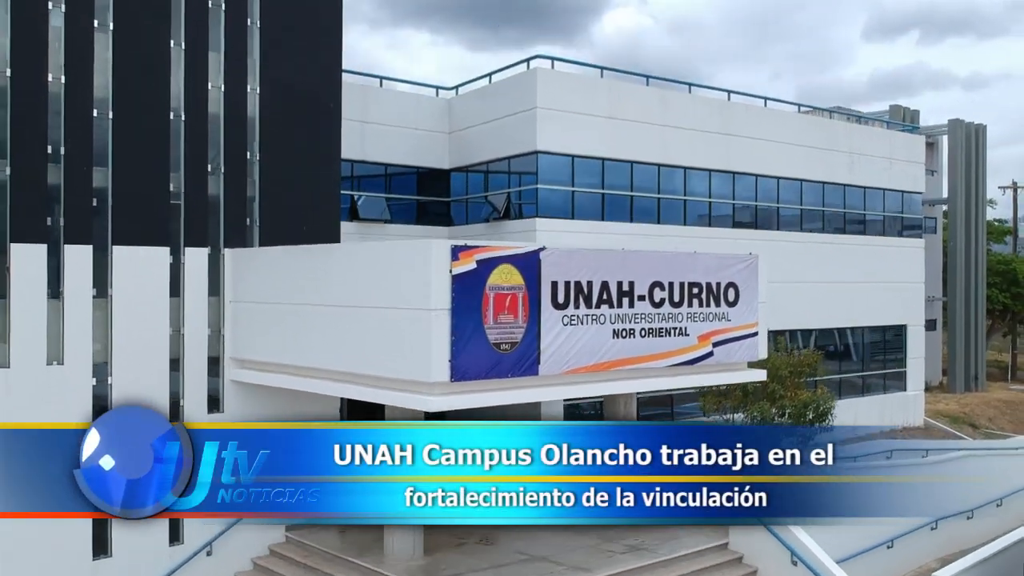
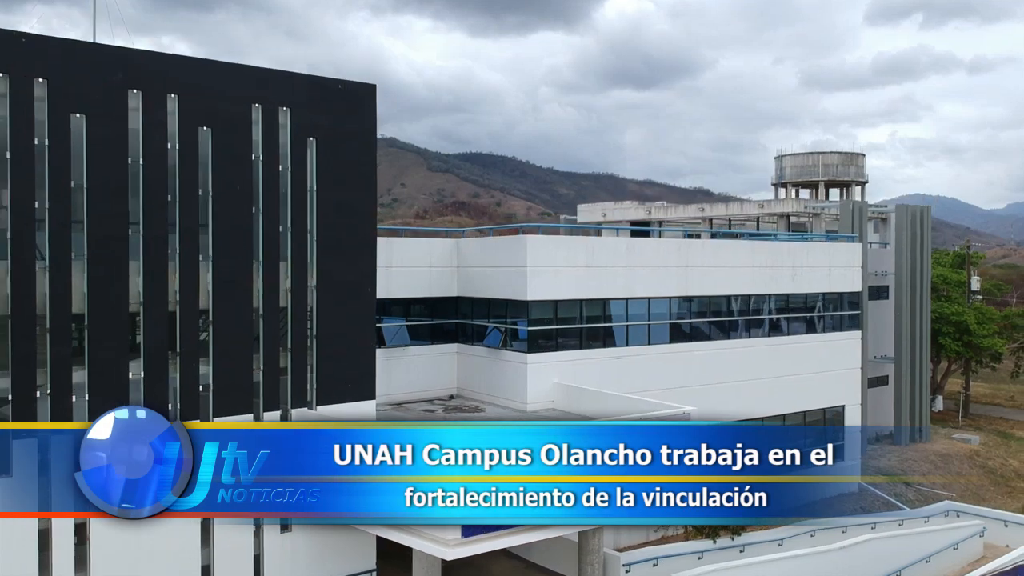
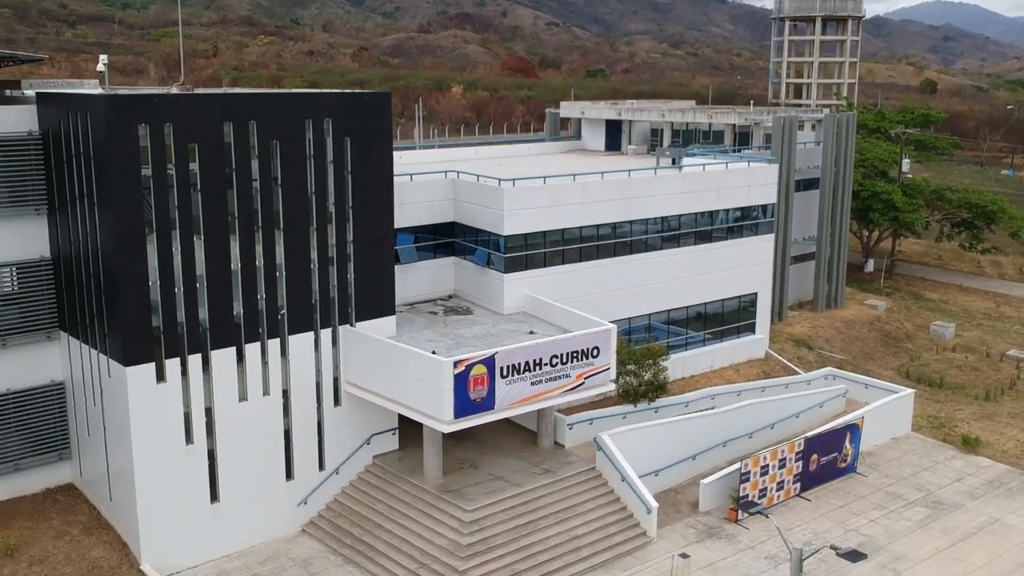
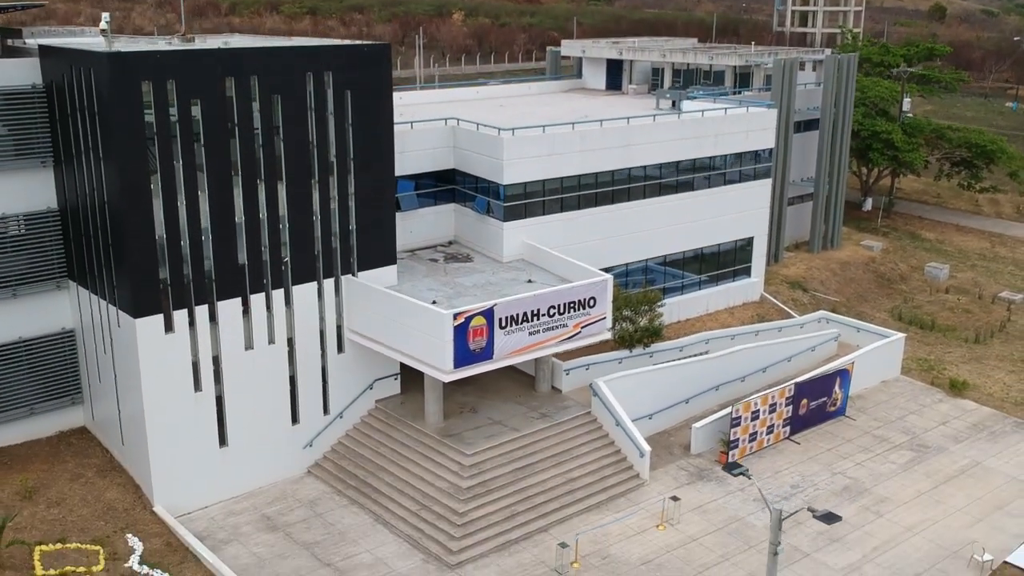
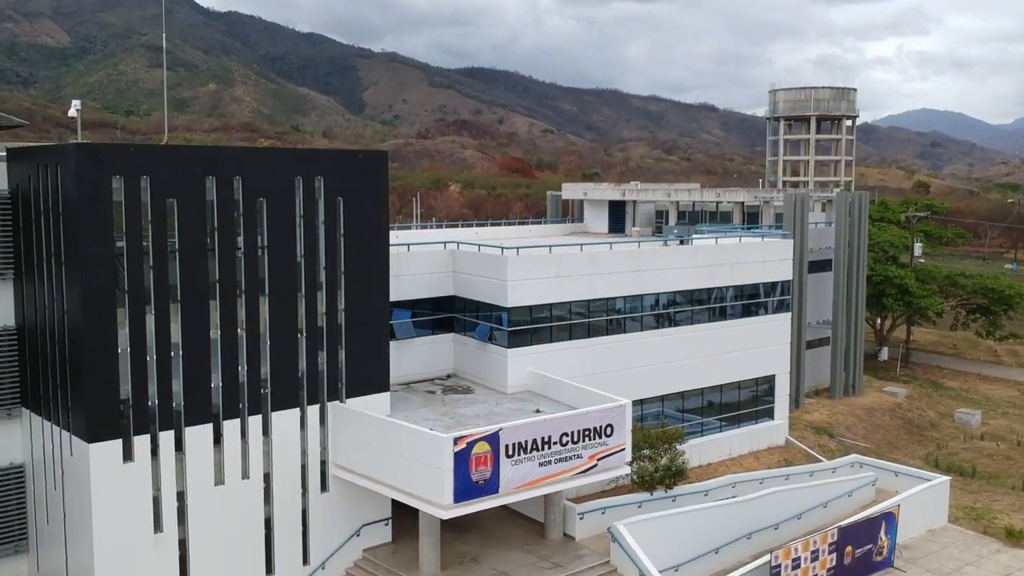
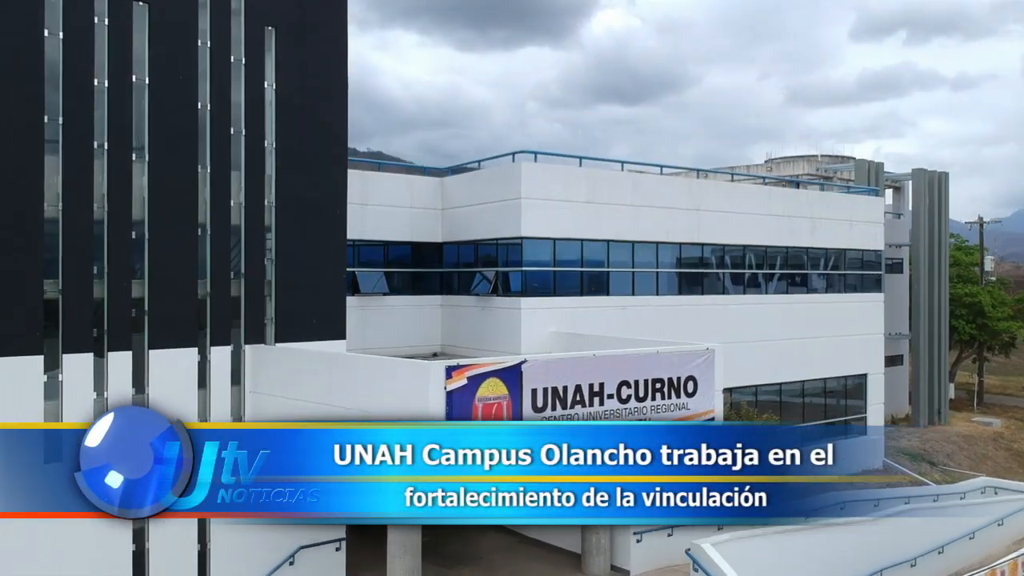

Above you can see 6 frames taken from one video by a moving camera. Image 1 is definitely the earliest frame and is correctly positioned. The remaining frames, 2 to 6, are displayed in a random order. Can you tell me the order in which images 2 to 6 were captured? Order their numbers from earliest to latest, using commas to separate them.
6, 2, 5, 3, 4
